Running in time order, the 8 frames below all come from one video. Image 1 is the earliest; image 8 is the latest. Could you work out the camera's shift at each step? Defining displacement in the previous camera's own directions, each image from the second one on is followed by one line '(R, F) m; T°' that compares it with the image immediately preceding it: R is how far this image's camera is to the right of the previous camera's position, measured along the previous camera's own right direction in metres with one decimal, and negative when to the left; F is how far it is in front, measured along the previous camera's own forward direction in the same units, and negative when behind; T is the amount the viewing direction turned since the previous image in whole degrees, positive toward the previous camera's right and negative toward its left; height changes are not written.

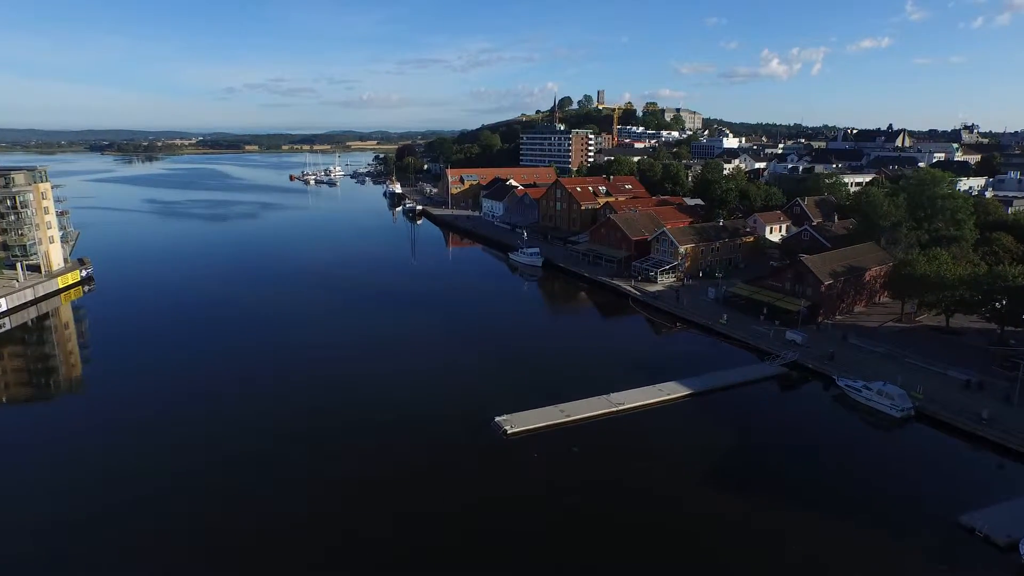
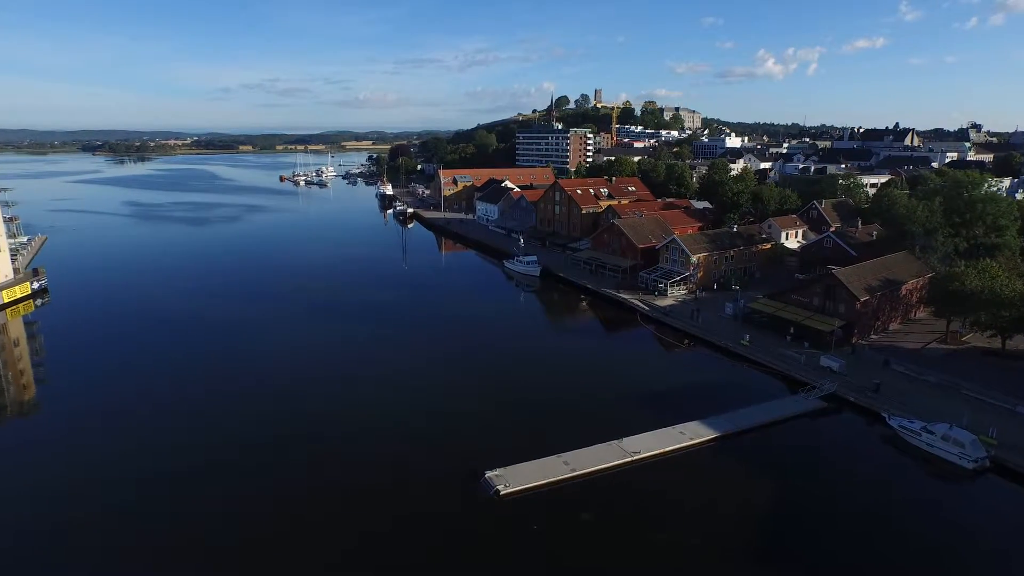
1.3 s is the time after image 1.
(+0.1, +3.2) m; 0°
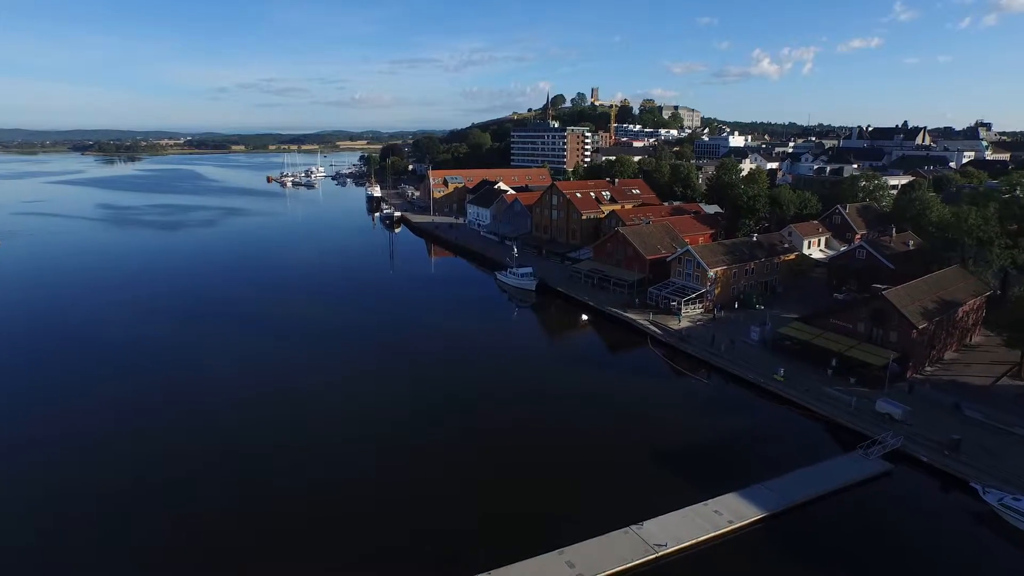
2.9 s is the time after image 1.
(+0.3, +4.0) m; 0°
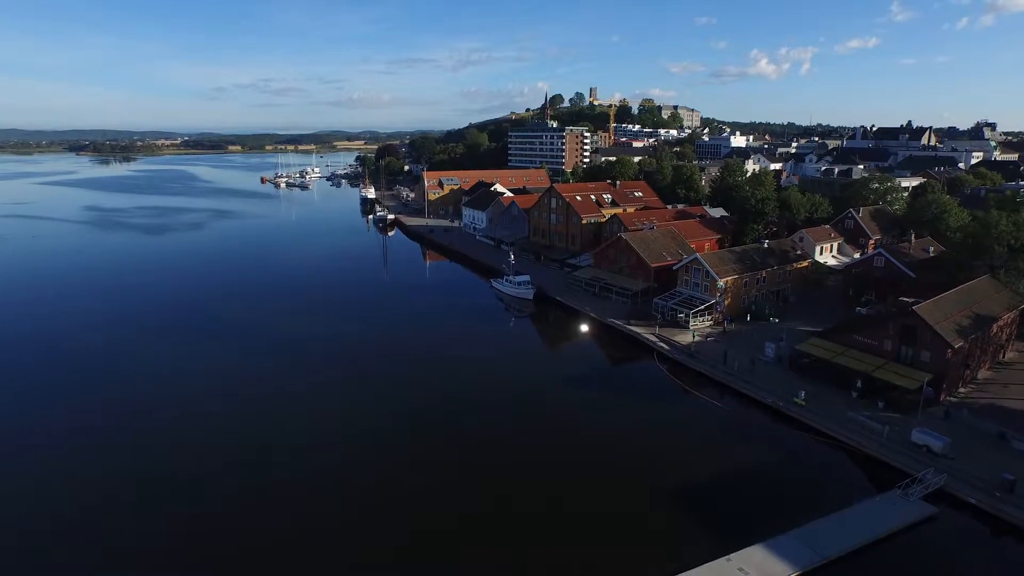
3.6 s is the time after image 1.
(+0.1, +1.9) m; 0°
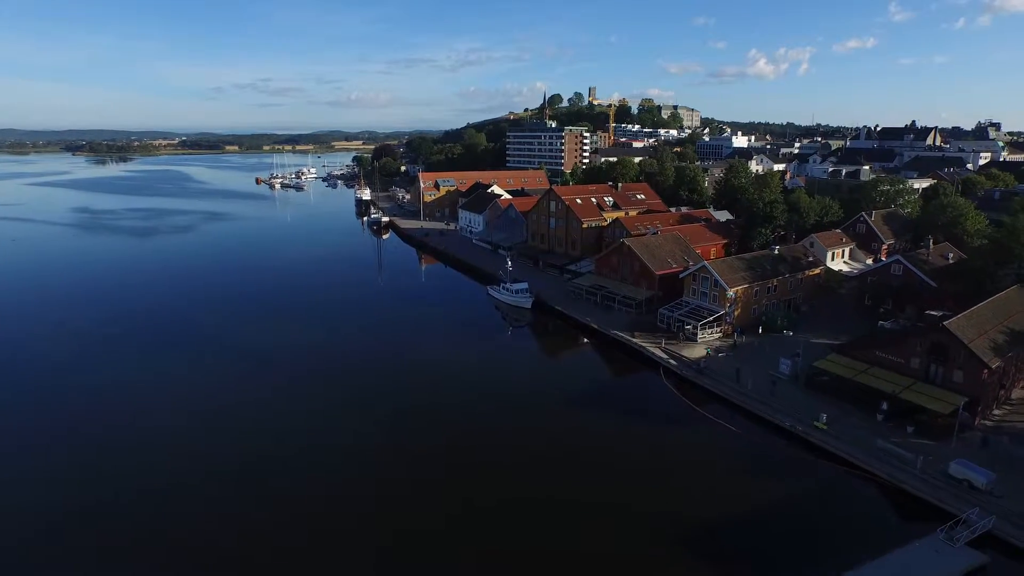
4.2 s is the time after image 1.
(+0.1, +1.5) m; 0°
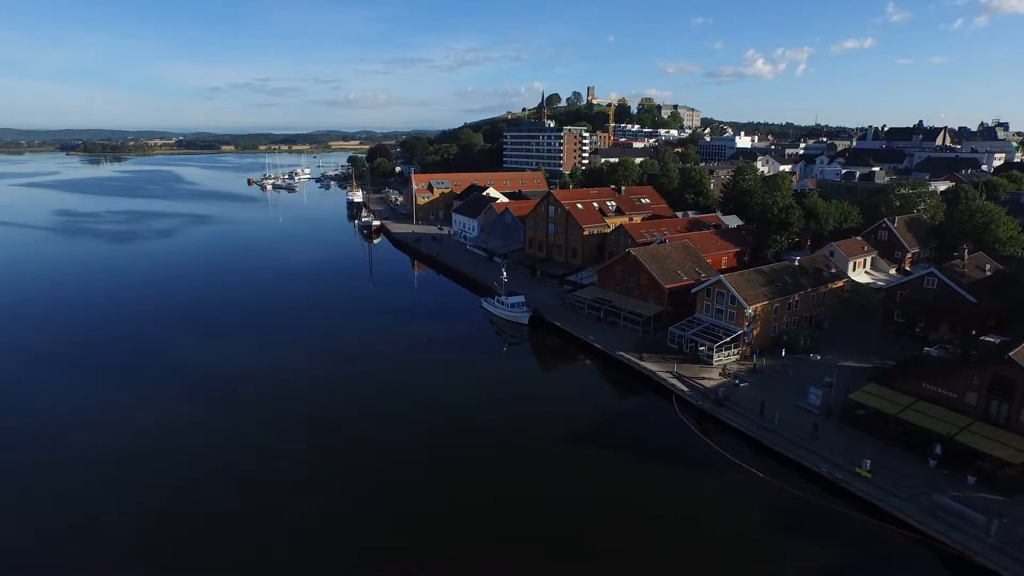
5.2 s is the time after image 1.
(+0.2, +2.5) m; 0°
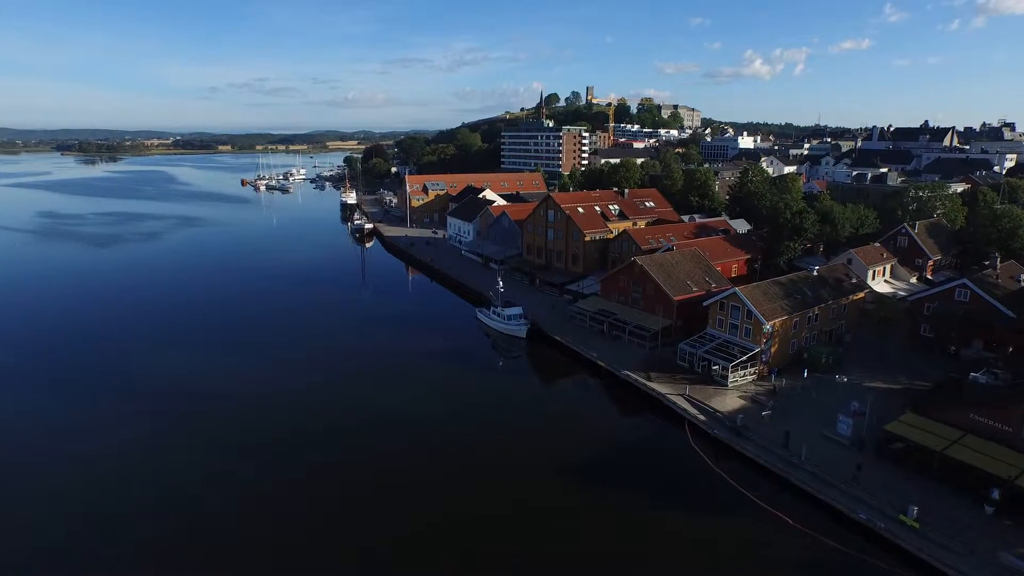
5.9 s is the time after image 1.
(+0.1, +1.9) m; 0°
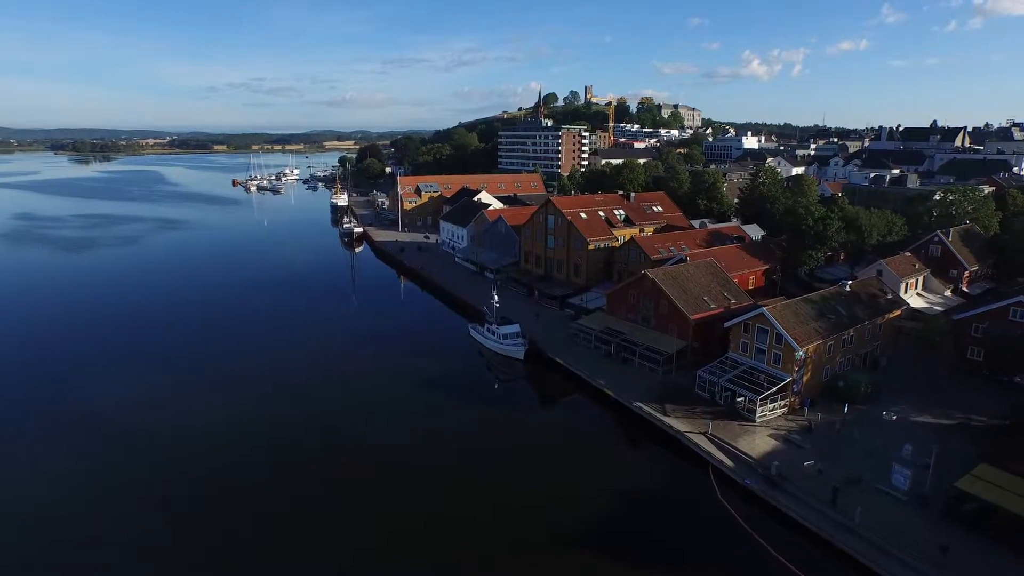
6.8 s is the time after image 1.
(+0.1, +2.7) m; 0°
